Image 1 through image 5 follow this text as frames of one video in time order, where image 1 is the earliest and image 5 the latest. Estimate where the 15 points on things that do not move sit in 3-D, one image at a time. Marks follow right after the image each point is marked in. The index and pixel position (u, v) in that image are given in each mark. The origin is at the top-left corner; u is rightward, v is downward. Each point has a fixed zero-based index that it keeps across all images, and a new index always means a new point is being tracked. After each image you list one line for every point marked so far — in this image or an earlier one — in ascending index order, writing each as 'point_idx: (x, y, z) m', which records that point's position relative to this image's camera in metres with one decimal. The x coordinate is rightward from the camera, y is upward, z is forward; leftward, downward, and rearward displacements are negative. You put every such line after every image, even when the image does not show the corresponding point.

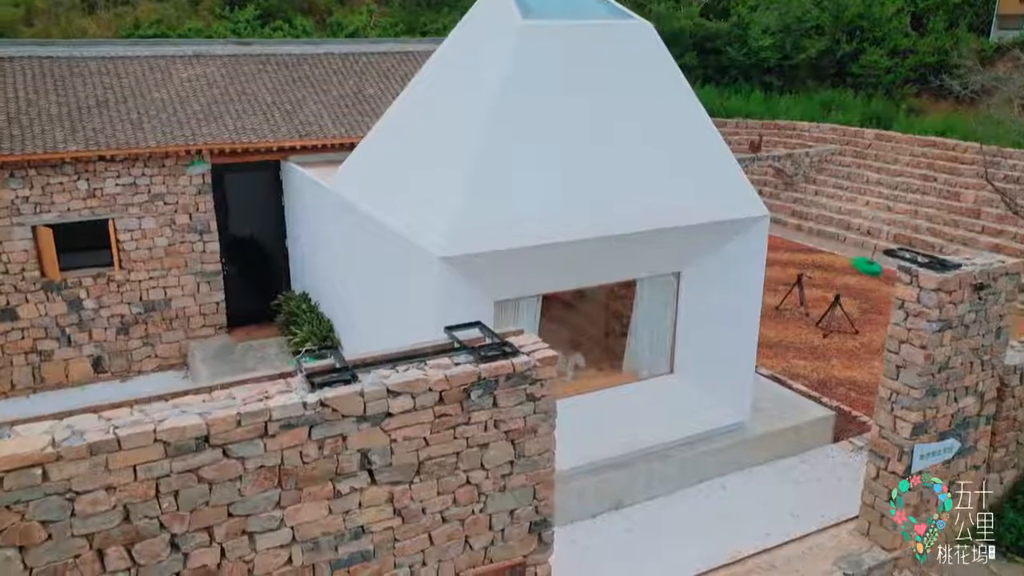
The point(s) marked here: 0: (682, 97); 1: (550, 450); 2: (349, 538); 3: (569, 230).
0: (+1.8, +1.9, +8.1) m
1: (+0.3, -1.1, +5.2) m
2: (-1.0, -1.5, +4.6) m
3: (+0.5, +0.6, +7.3) m
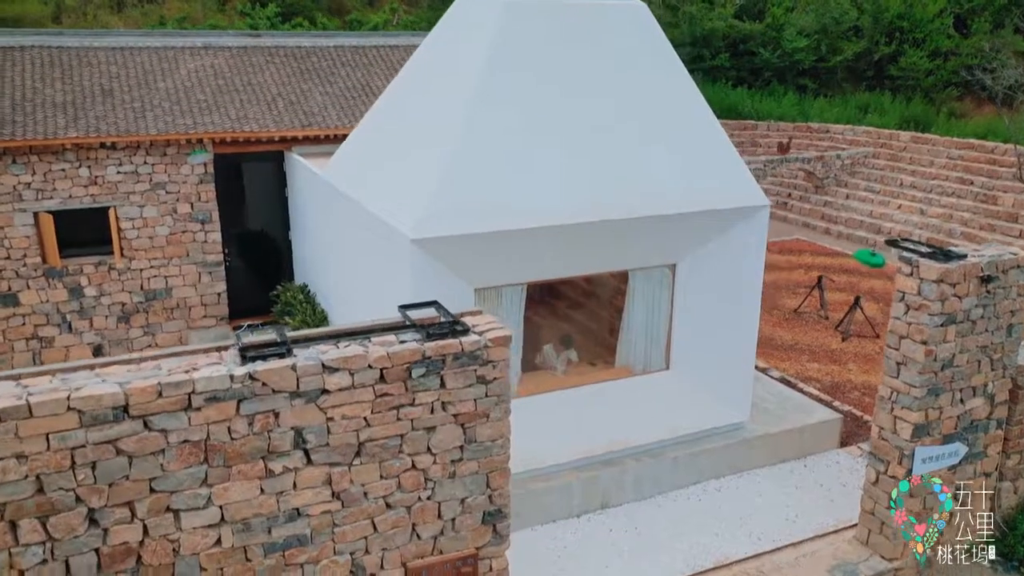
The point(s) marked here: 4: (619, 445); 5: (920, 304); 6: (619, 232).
0: (+1.7, +2.0, +7.8) m
1: (0.0, -0.9, +4.9) m
2: (-1.3, -1.3, +4.4) m
3: (+0.4, +0.7, +7.1) m
4: (+1.1, -1.6, +7.9) m
5: (+3.3, -0.1, +6.3) m
6: (+1.0, +0.5, +7.4) m
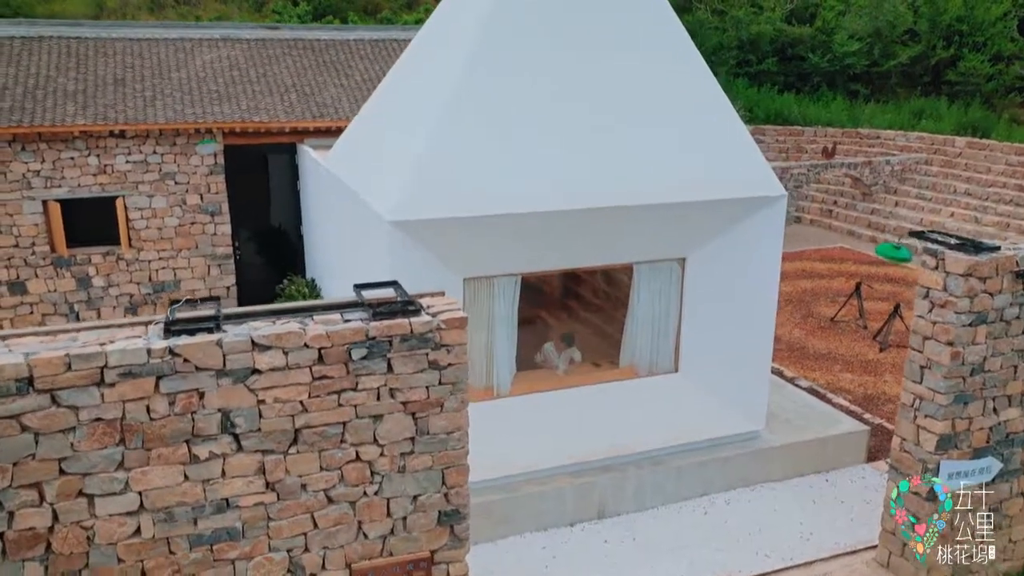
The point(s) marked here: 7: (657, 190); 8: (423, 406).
0: (+1.7, +2.0, +7.3) m
1: (-0.3, -0.8, +4.5) m
2: (-1.6, -1.2, +4.1) m
3: (+0.3, +0.7, +6.6) m
4: (+1.0, -1.5, +7.4) m
5: (+3.2, -0.1, +5.7) m
6: (+1.0, +0.6, +6.9) m
7: (+1.3, +0.9, +6.9) m
8: (-0.5, -0.7, +4.4) m
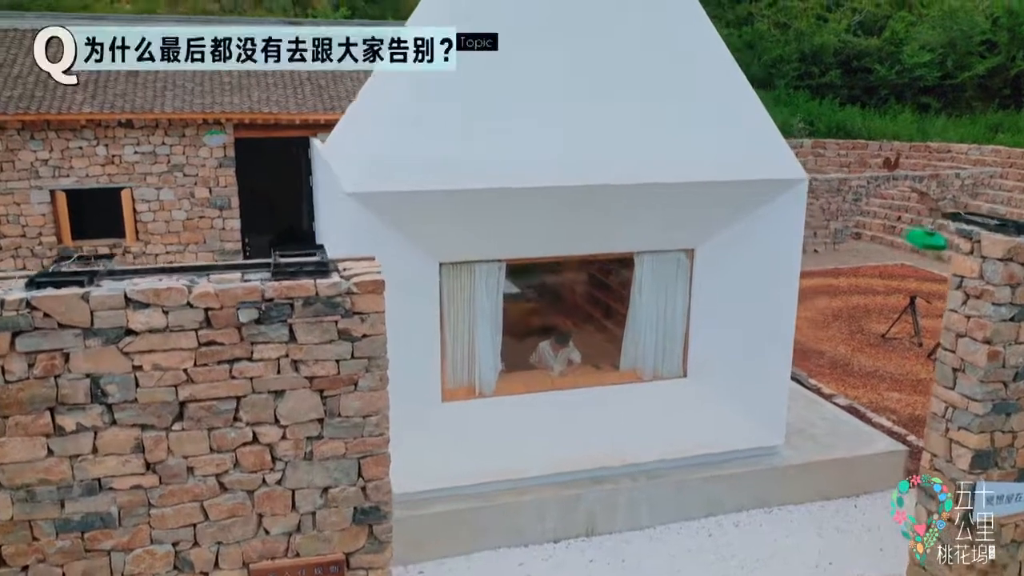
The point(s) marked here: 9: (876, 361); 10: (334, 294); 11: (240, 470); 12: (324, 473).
0: (+1.6, +2.1, +6.6) m
1: (-0.7, -0.6, +3.9) m
2: (-2.0, -0.9, +3.6) m
3: (+0.1, +0.8, +6.0) m
4: (+0.9, -1.5, +6.7) m
5: (+2.9, 0.0, +4.8) m
6: (+0.8, +0.6, +6.3) m
7: (+1.2, +1.0, +6.2) m
8: (-0.9, -0.5, +3.8) m
9: (+5.0, -1.0, +10.8) m
10: (-0.8, 0.0, +3.7) m
11: (-1.3, -0.9, +3.8) m
12: (-0.9, -0.9, +3.9) m
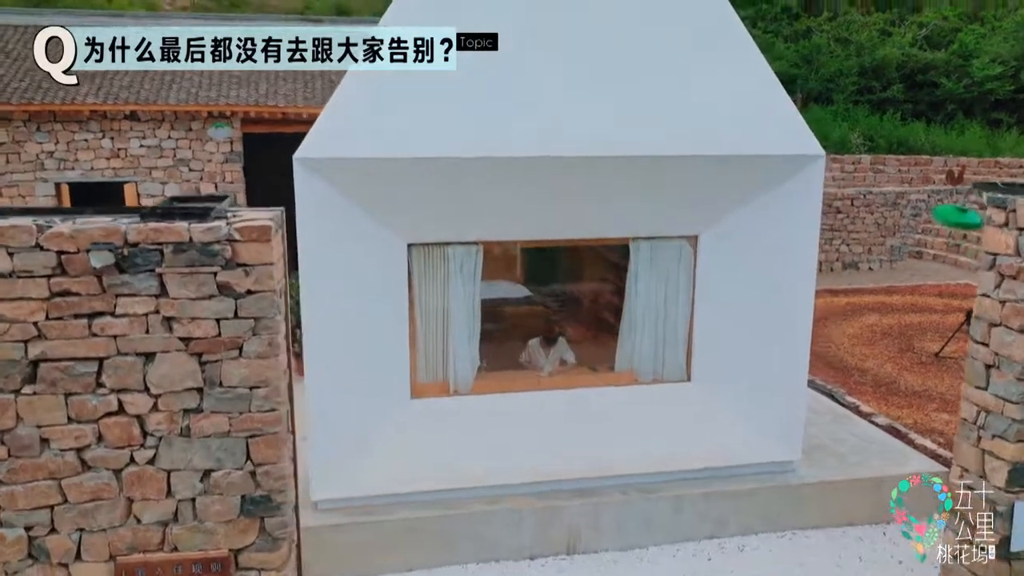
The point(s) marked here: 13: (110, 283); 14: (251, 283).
0: (+1.5, +2.2, +6.0) m
1: (-1.0, -0.4, +3.3) m
2: (-2.4, -0.7, +3.1) m
3: (0.0, +1.0, +5.4) m
4: (+0.7, -1.4, +6.0) m
5: (+2.6, +0.1, +4.0) m
6: (+0.6, +0.7, +5.6) m
7: (+1.0, +1.0, +5.6) m
8: (-1.3, -0.2, +3.3) m
9: (+5.2, -1.2, +9.7) m
10: (-1.2, +0.2, +3.2) m
11: (-1.7, -0.7, +3.3) m
12: (-1.3, -0.7, +3.3) m
13: (-1.6, 0.0, +3.1) m
14: (-1.1, 0.0, +3.2) m
